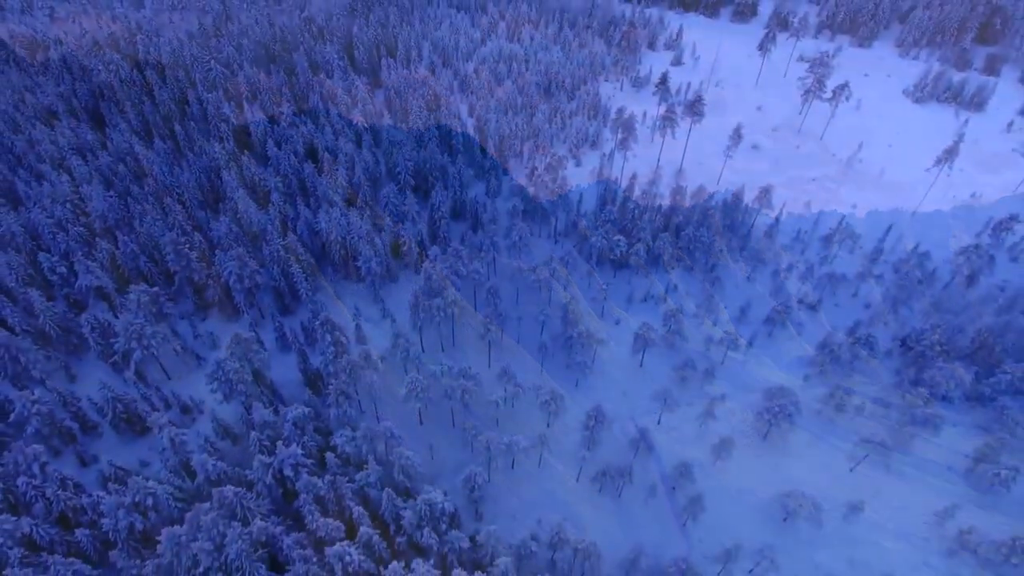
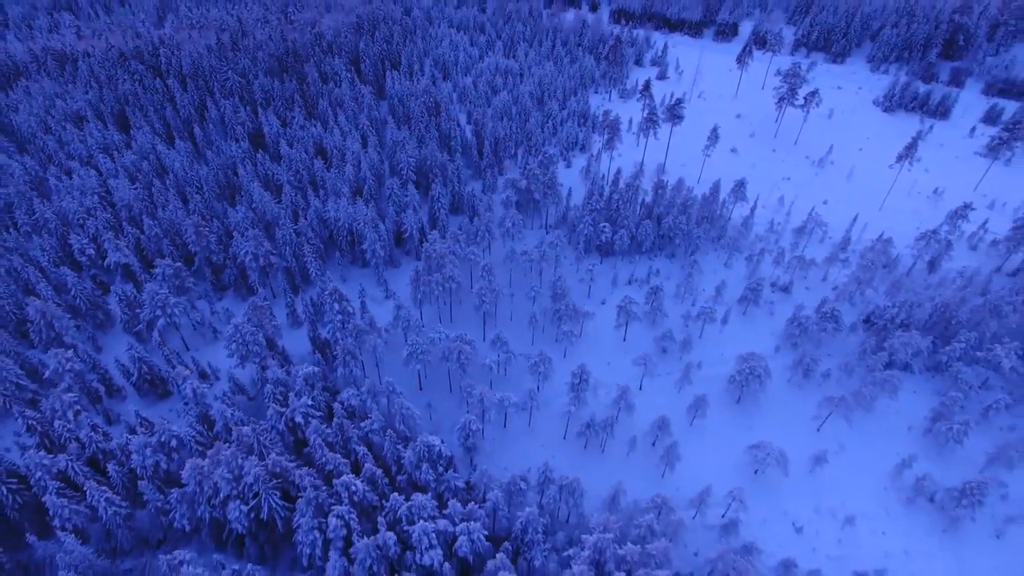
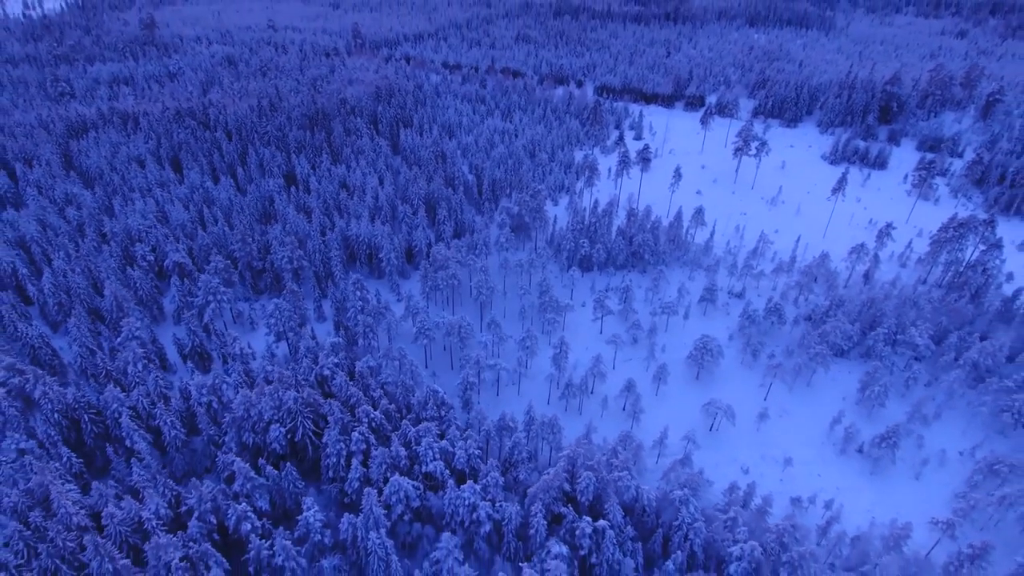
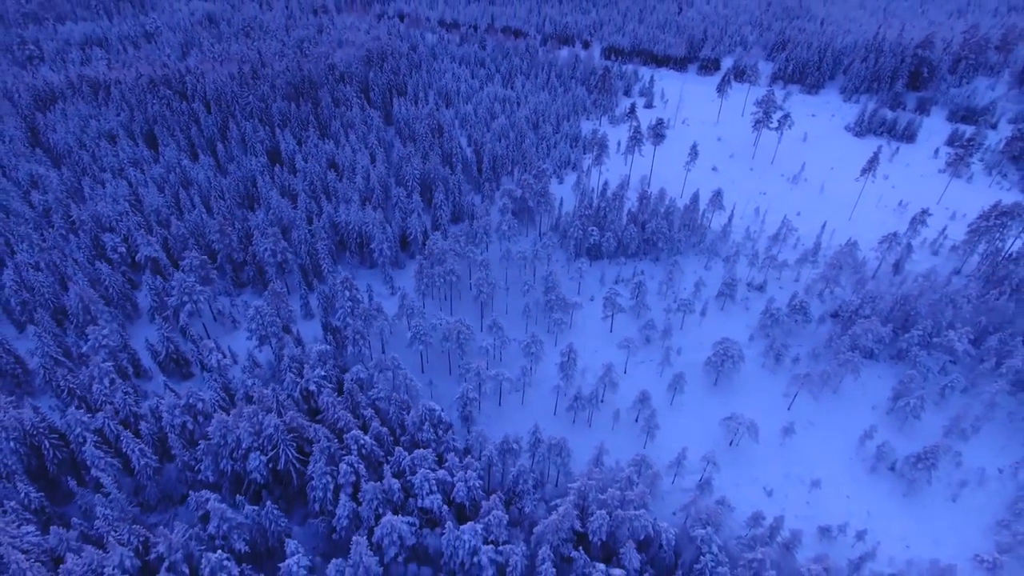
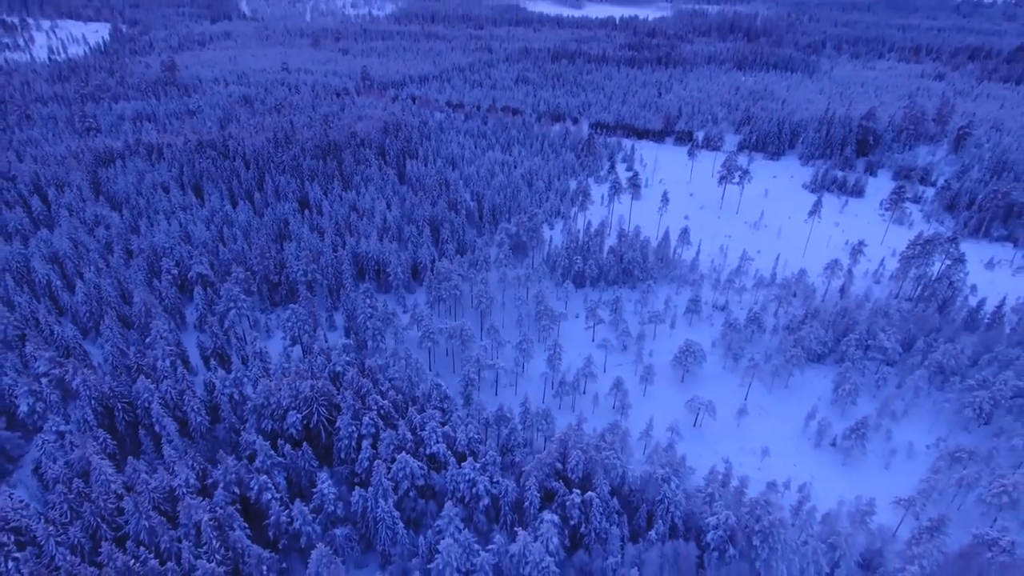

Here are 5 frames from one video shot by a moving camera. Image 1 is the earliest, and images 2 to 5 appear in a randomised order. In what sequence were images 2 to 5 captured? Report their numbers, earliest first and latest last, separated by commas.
2, 4, 3, 5
